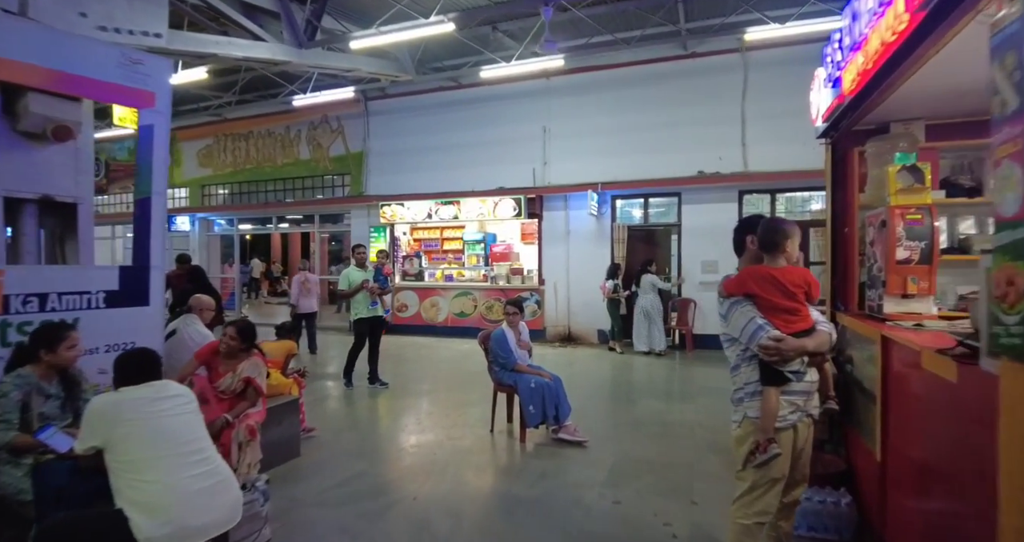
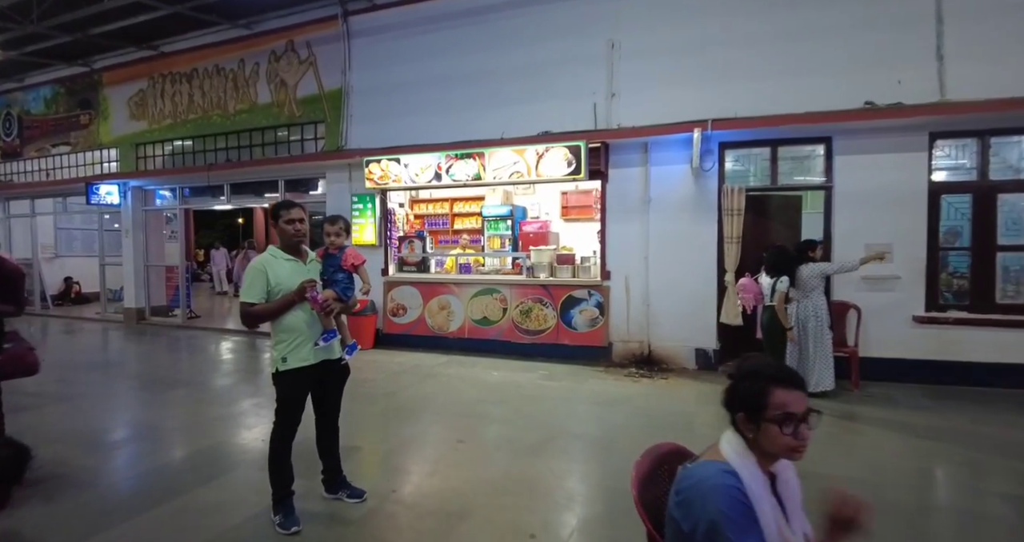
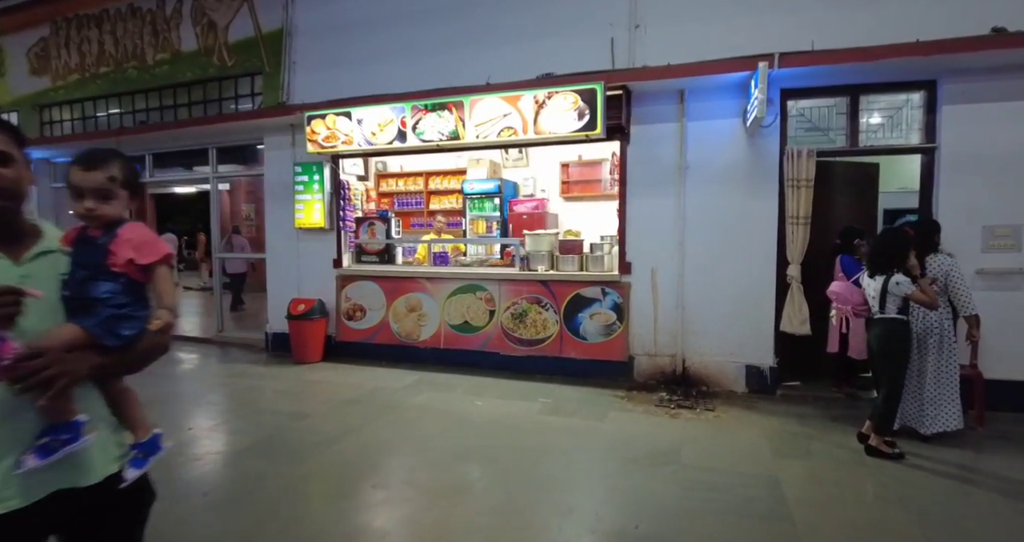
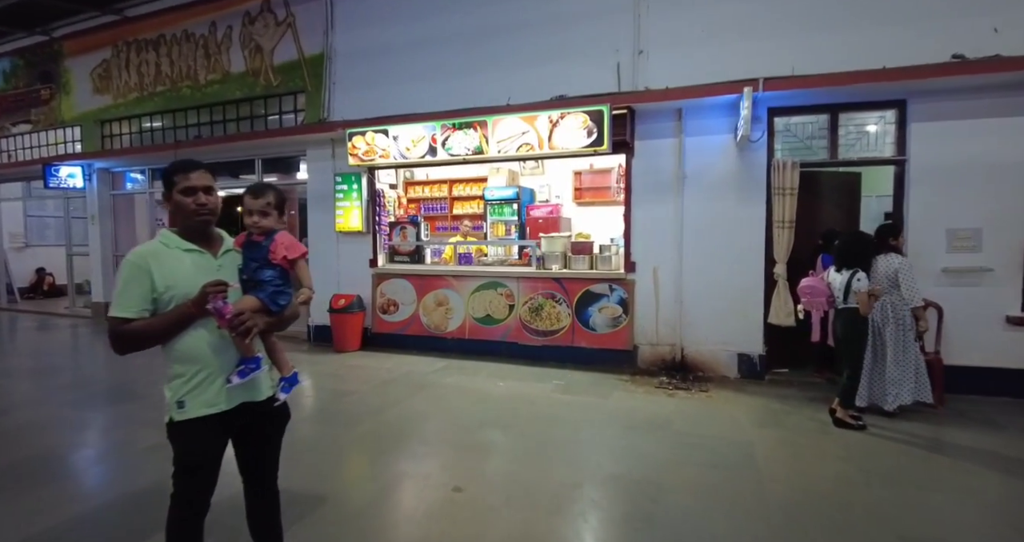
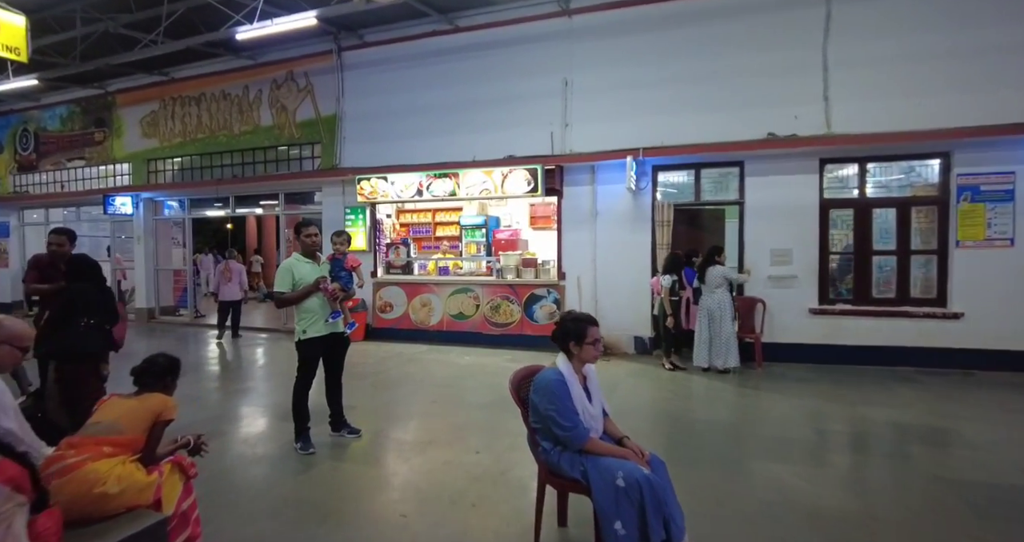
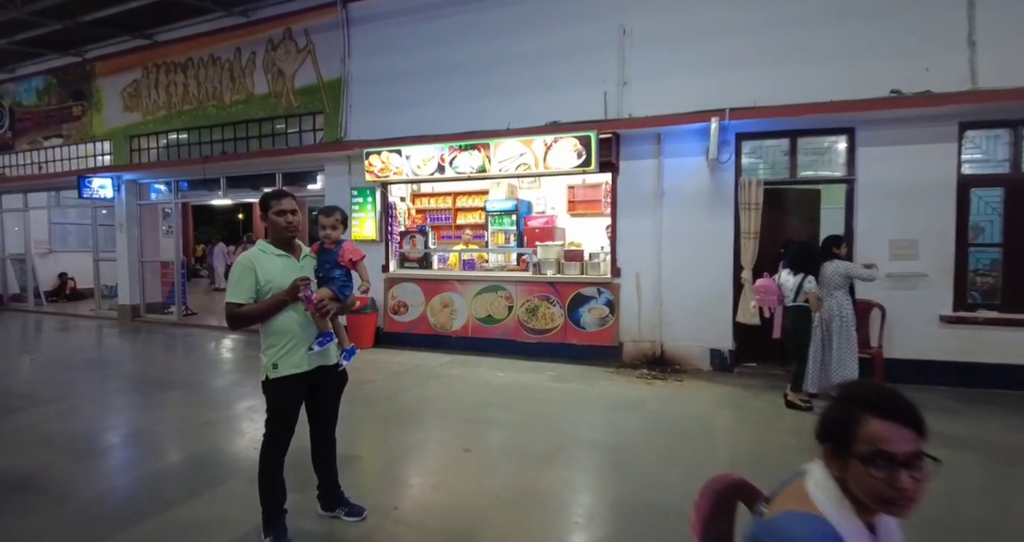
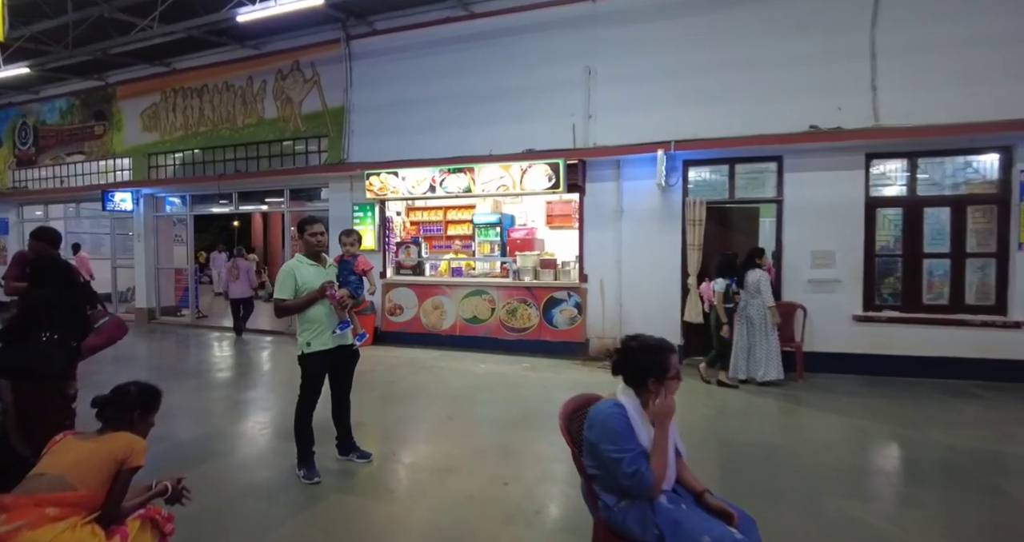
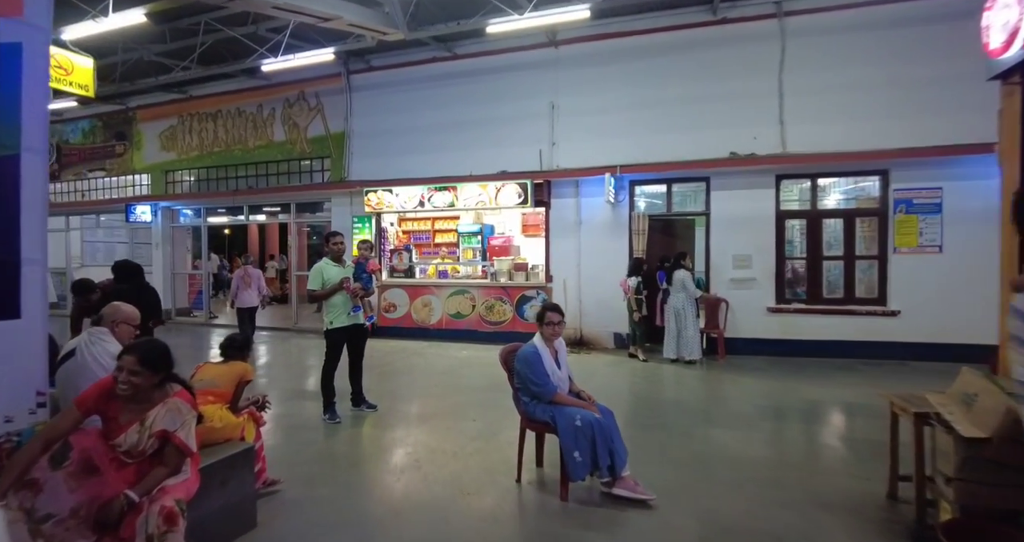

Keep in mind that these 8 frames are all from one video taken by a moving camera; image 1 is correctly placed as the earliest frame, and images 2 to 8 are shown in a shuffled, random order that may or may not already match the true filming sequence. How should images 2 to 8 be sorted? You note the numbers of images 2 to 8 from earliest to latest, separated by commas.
8, 5, 7, 2, 6, 4, 3
